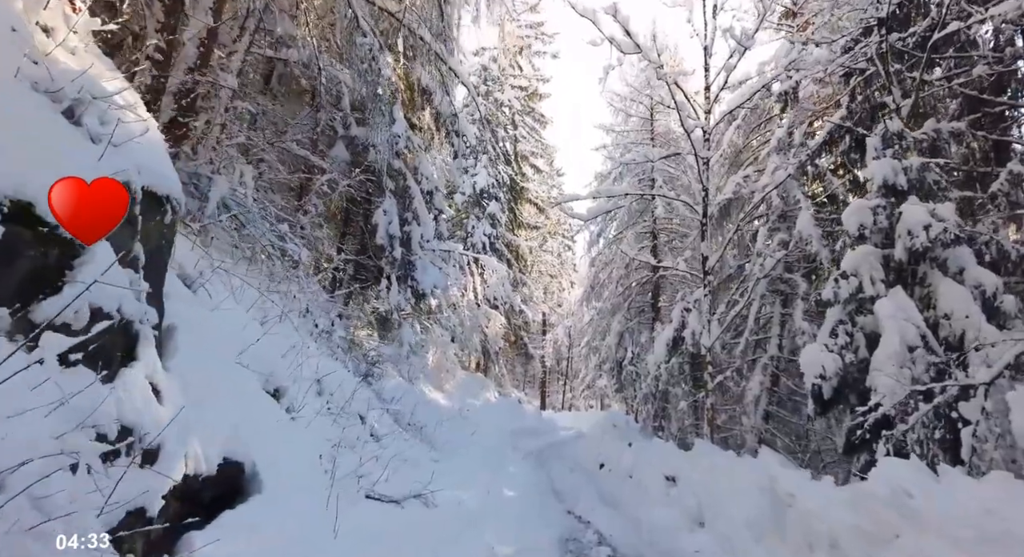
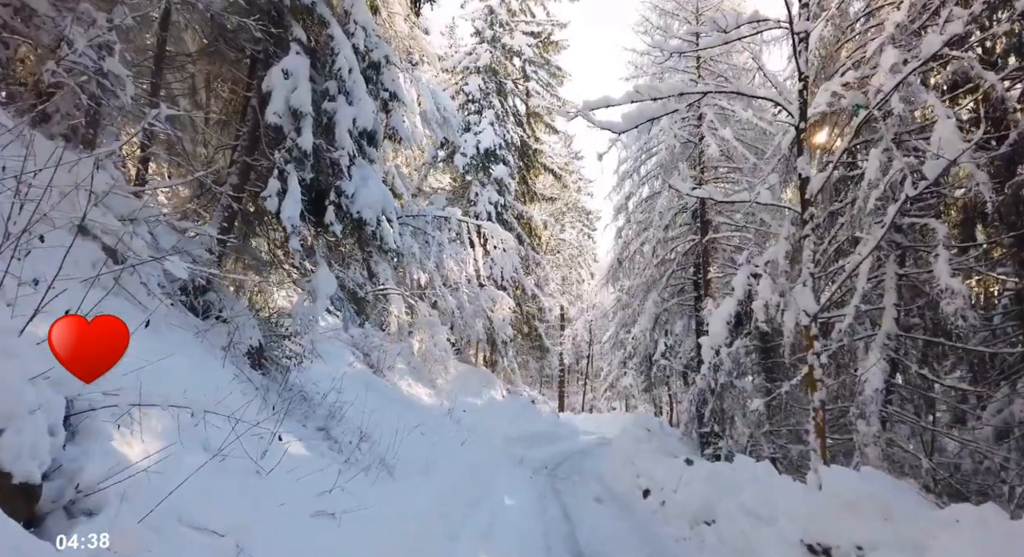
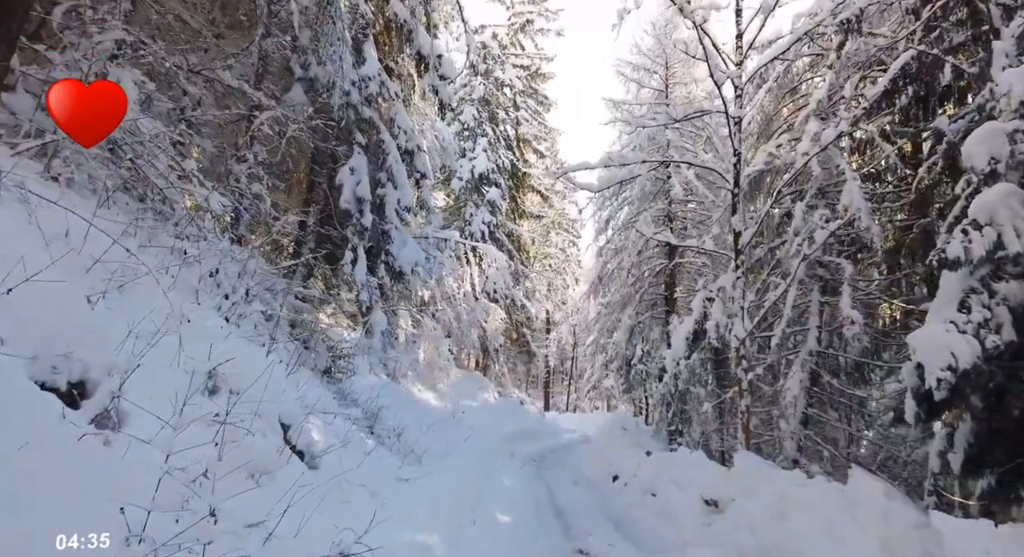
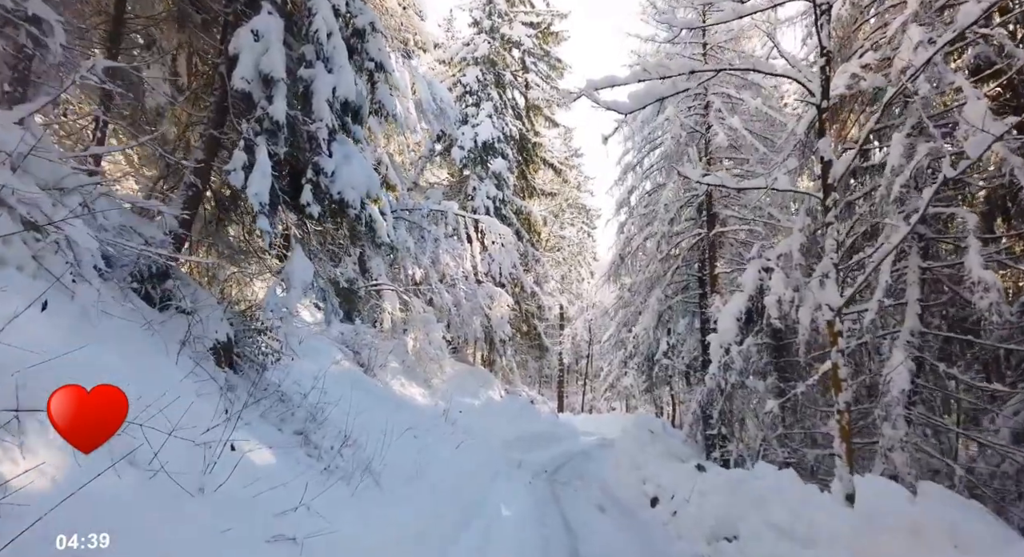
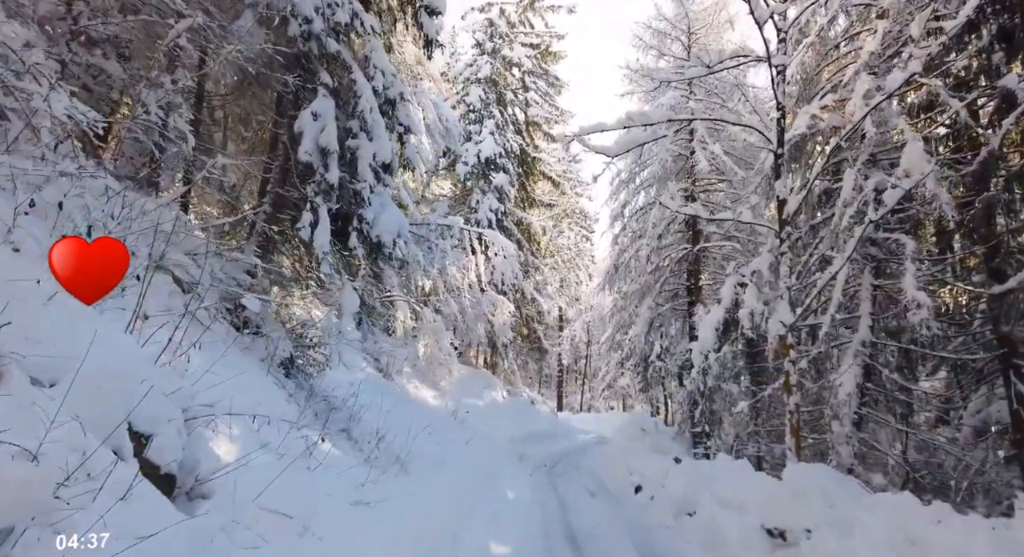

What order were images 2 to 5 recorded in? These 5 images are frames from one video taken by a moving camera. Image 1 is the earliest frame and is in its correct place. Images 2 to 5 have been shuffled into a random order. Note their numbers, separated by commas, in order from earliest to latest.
3, 5, 2, 4
